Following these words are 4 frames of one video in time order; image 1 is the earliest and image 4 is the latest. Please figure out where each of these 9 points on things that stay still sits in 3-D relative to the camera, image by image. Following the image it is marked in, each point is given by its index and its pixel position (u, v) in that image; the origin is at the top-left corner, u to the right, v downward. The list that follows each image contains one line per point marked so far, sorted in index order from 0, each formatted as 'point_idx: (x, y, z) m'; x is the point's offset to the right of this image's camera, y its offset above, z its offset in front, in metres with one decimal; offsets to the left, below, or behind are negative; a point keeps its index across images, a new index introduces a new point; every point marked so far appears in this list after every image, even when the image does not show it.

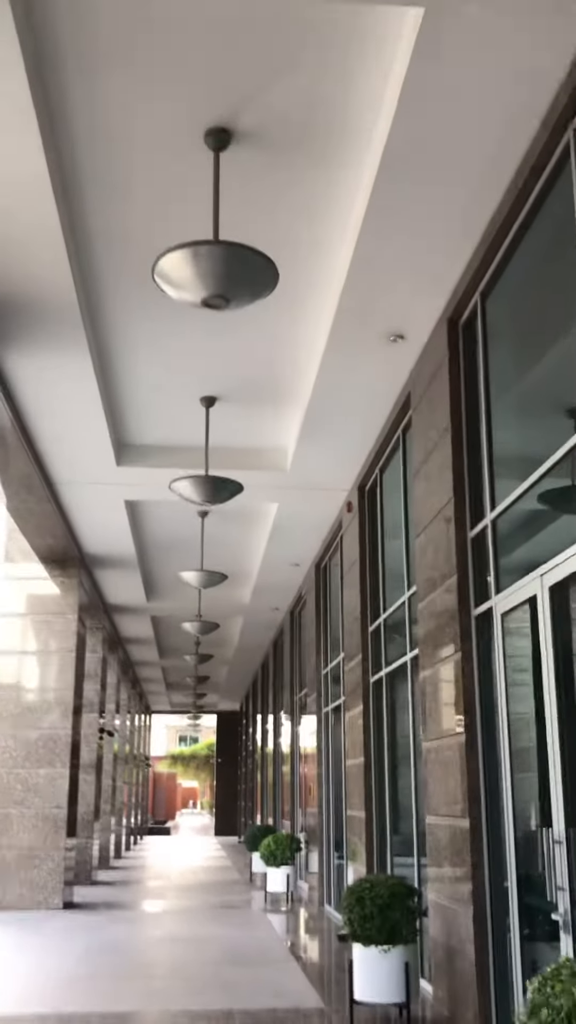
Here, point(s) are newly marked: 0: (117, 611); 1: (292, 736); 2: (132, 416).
0: (-3.3, -1.9, +18.0) m
1: (+0.1, -4.2, +17.6) m
2: (-1.6, +1.0, +9.9) m
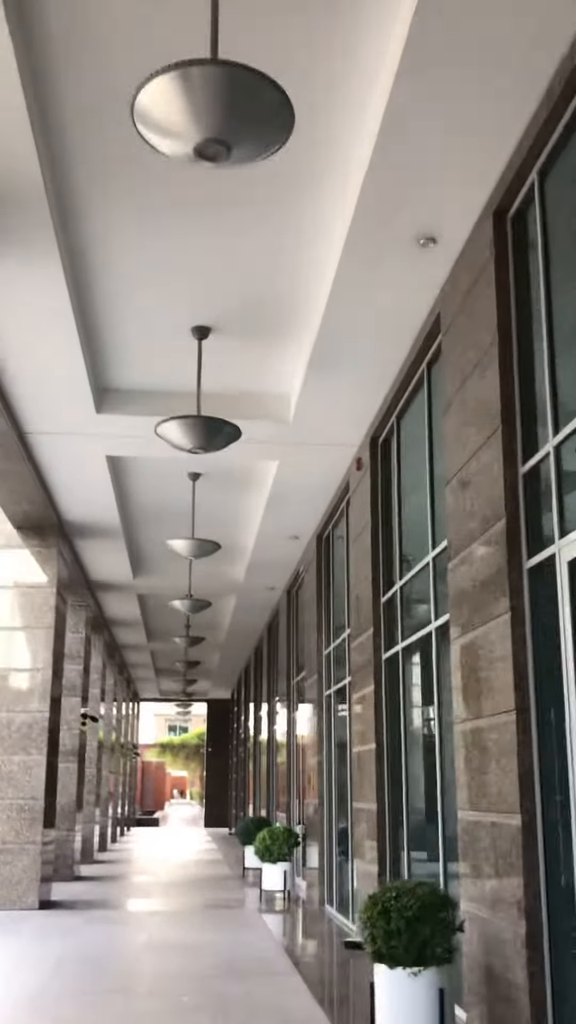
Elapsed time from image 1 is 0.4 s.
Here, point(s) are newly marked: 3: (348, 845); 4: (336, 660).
0: (-3.3, -1.4, +16.8) m
1: (0.0, -3.7, +16.5) m
2: (-1.6, +1.5, +8.7) m
3: (+0.7, -3.8, +10.8) m
4: (+0.6, -1.8, +11.6) m
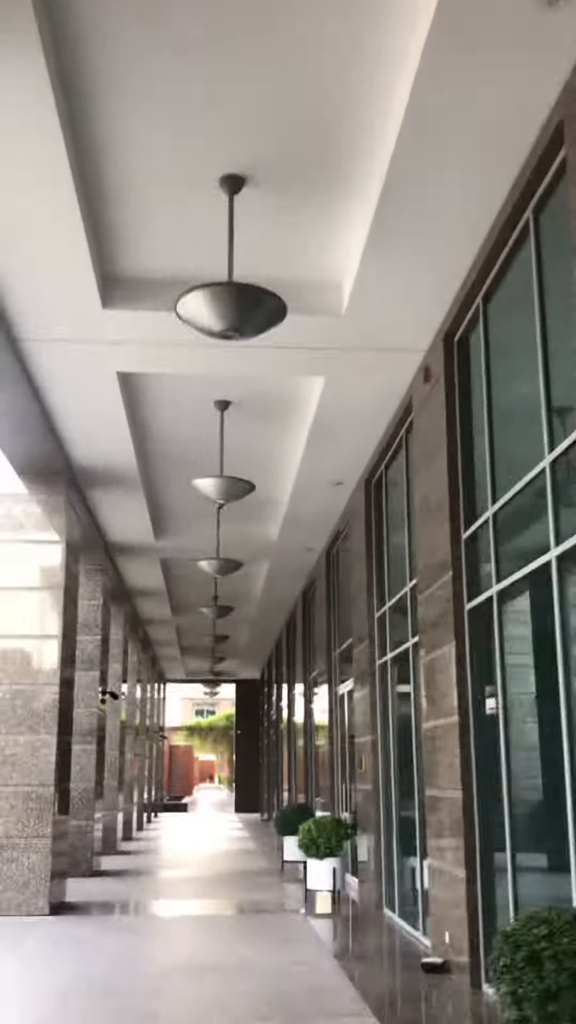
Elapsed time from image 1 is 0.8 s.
0: (-2.7, -0.6, +15.0) m
1: (+0.7, -2.9, +14.7) m
2: (-1.2, +2.1, +6.9) m
3: (+1.2, -3.1, +9.0) m
4: (+1.1, -1.1, +9.8) m
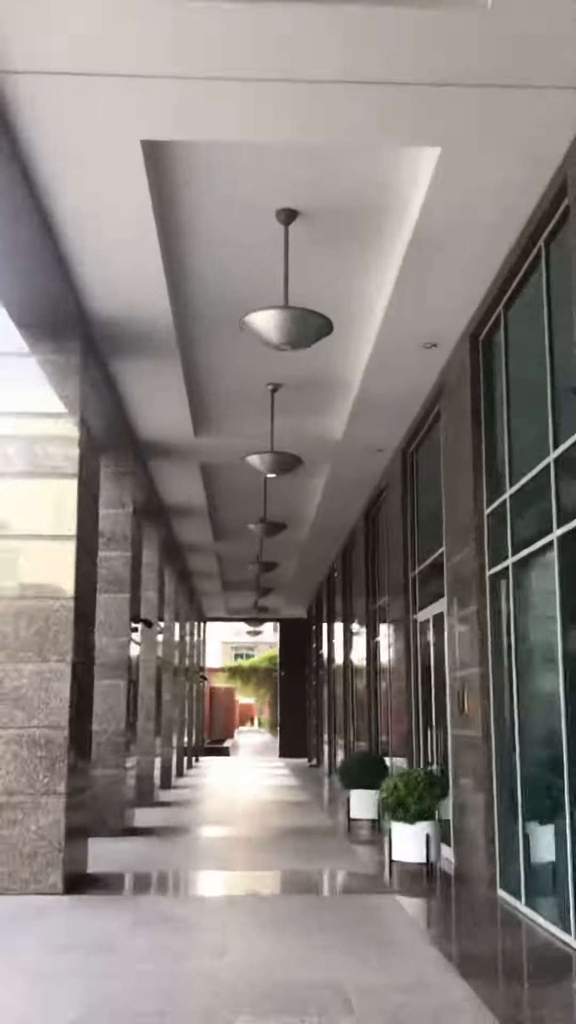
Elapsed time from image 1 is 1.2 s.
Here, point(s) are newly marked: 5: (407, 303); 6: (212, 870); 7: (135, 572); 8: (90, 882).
0: (-1.8, +0.8, +12.6) m
1: (+1.5, -1.5, +12.3) m
2: (-0.7, +3.0, +4.2) m
3: (+1.9, -2.0, +6.6) m
4: (+1.8, 0.0, +7.3) m
5: (+1.0, +1.8, +8.1) m
6: (-0.8, -3.5, +9.2) m
7: (-2.1, -0.8, +12.7) m
8: (-1.8, -3.3, +8.5) m
